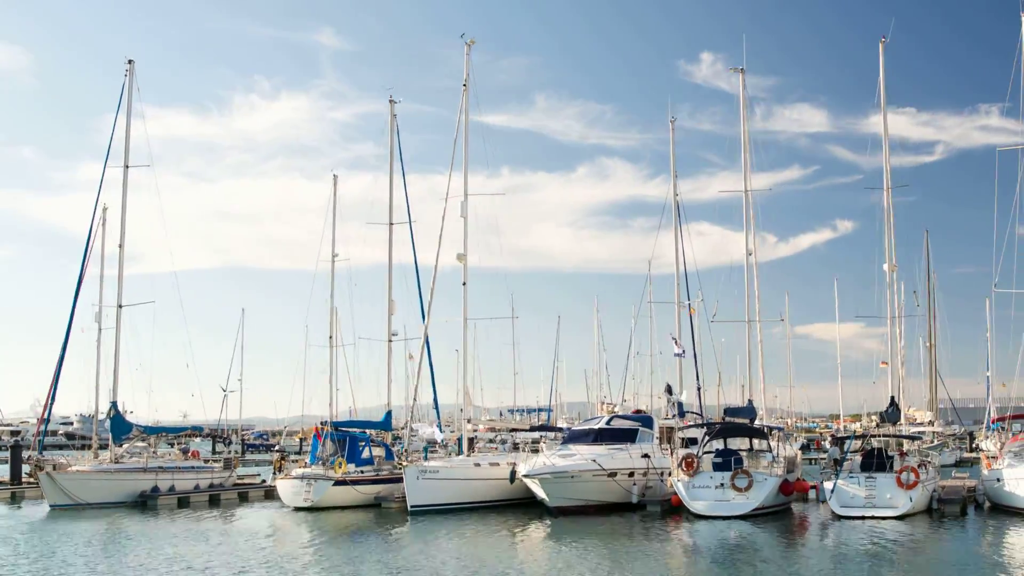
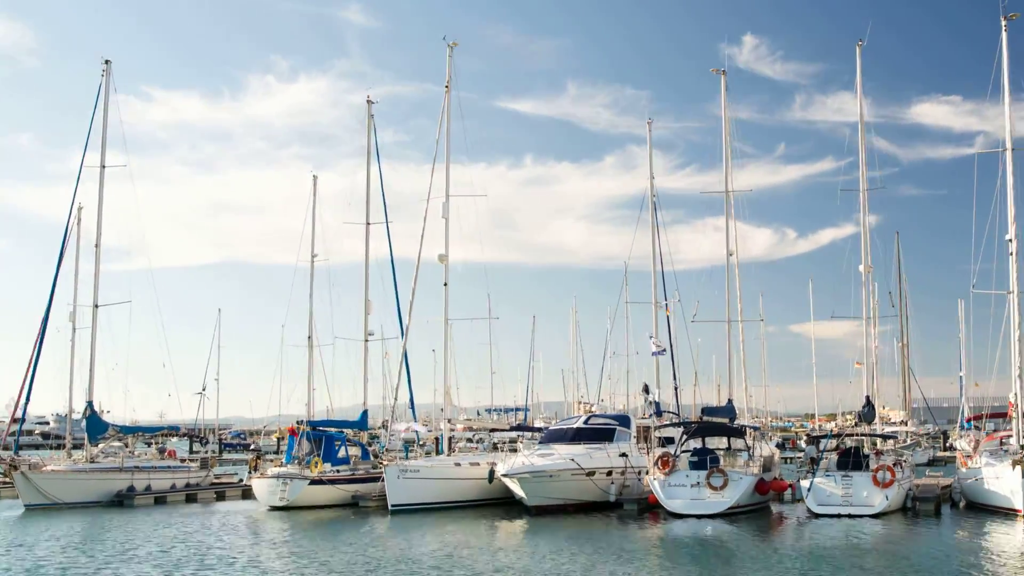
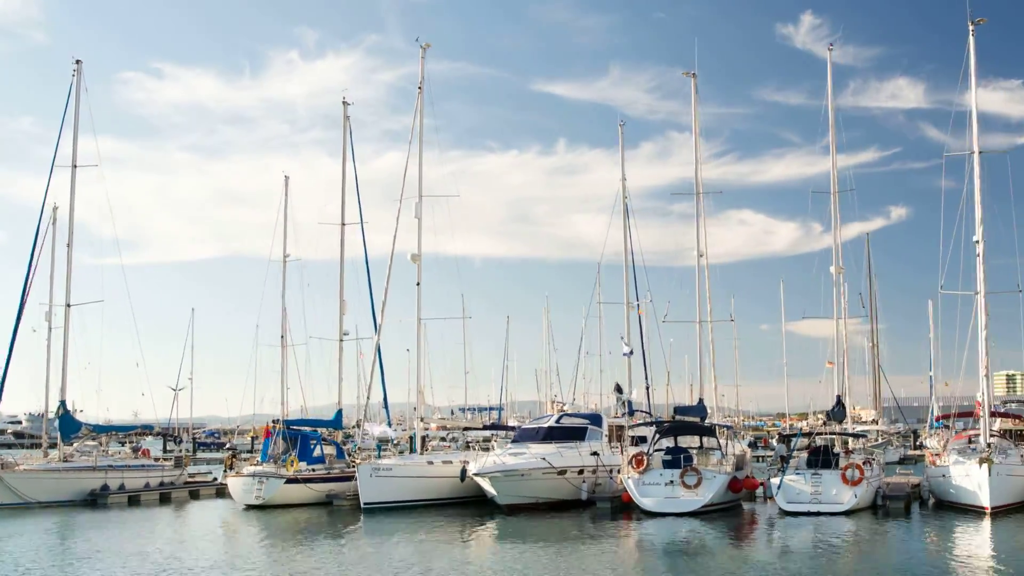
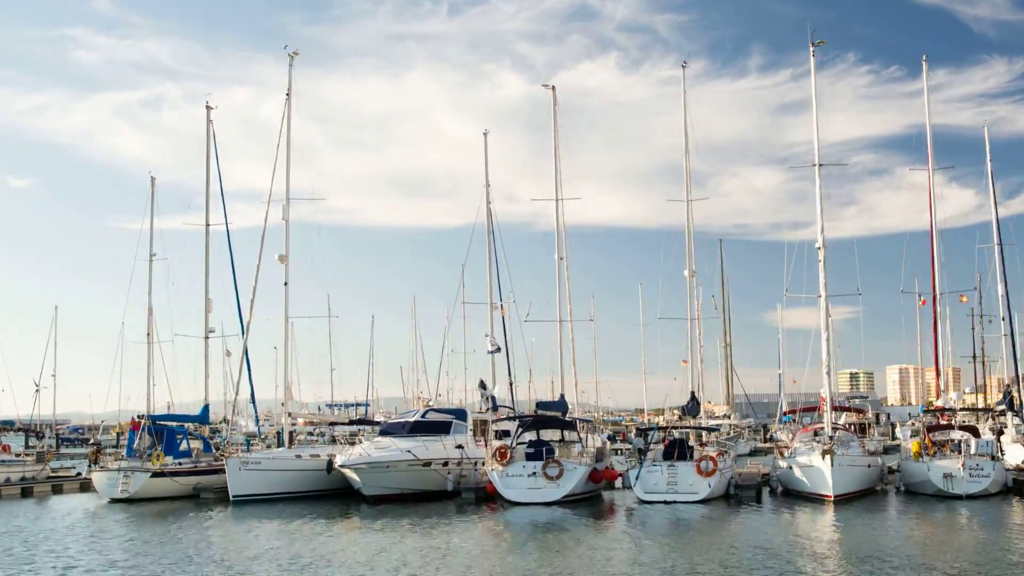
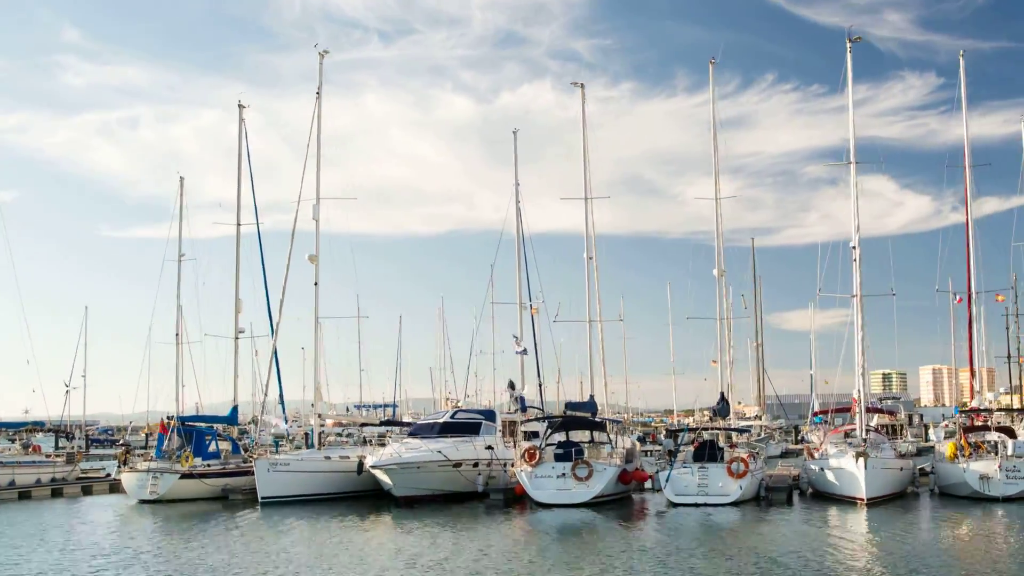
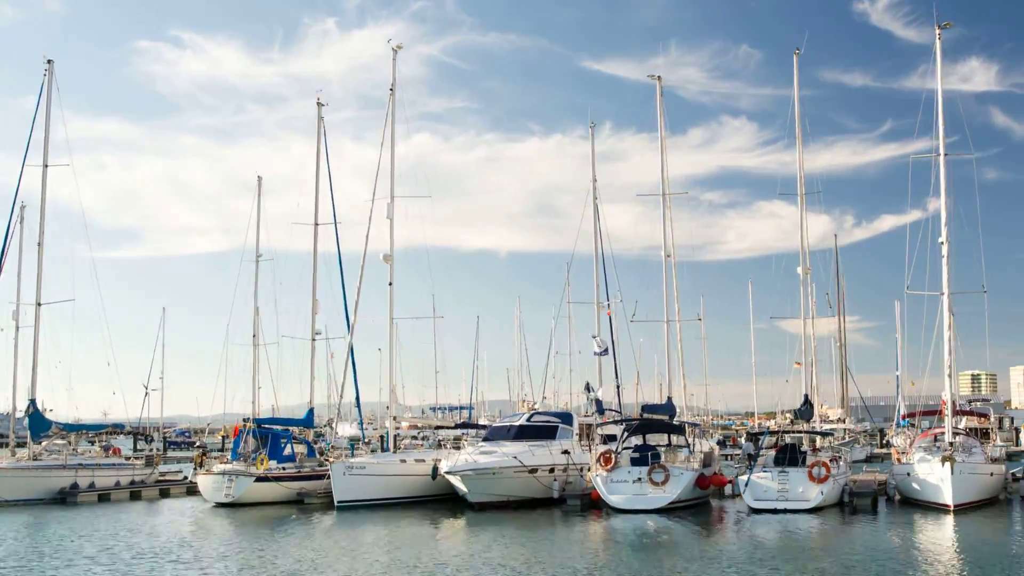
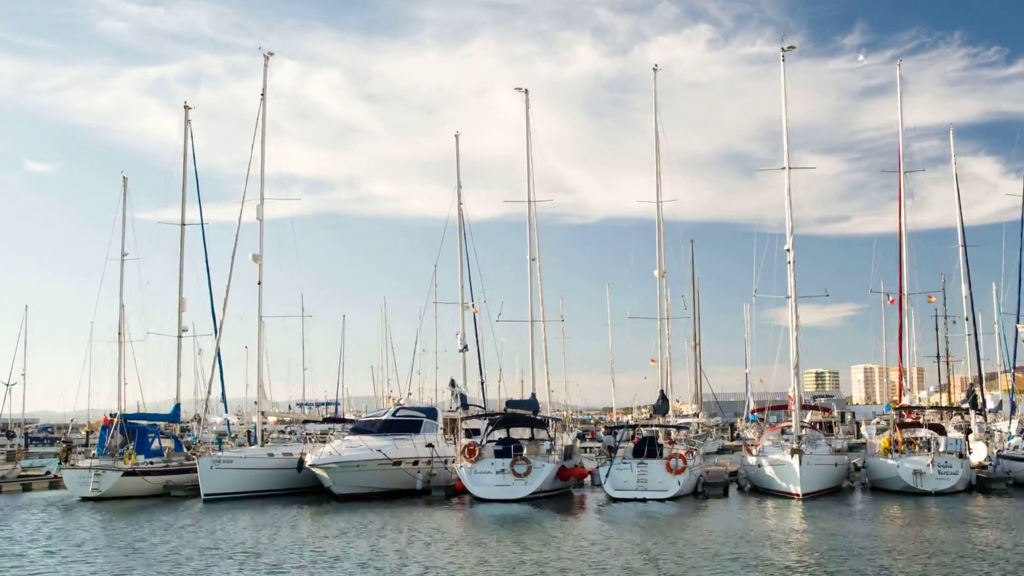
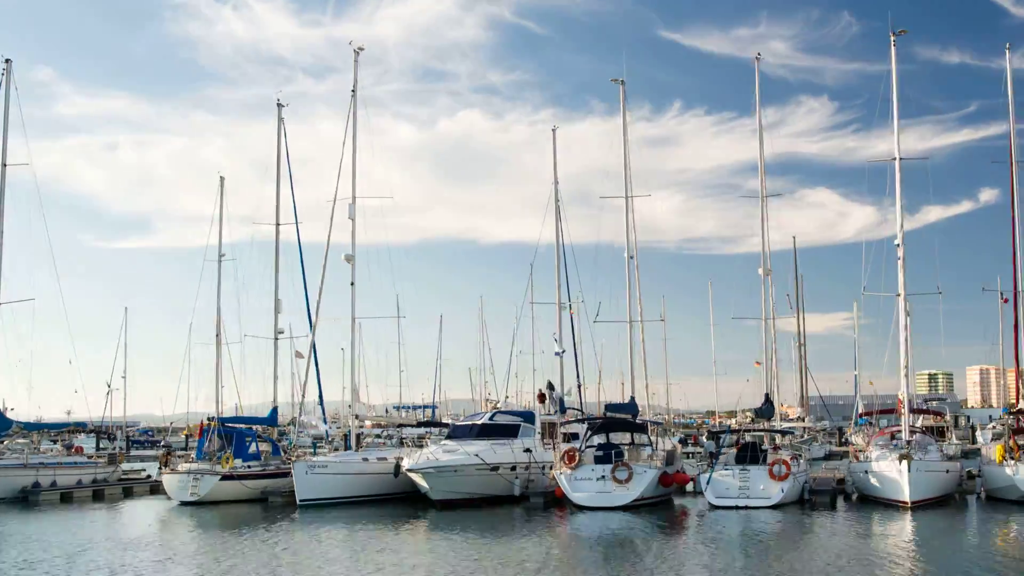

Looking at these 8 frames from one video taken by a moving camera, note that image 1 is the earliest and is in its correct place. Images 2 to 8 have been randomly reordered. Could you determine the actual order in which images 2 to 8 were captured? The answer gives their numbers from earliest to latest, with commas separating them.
2, 3, 6, 8, 5, 4, 7
